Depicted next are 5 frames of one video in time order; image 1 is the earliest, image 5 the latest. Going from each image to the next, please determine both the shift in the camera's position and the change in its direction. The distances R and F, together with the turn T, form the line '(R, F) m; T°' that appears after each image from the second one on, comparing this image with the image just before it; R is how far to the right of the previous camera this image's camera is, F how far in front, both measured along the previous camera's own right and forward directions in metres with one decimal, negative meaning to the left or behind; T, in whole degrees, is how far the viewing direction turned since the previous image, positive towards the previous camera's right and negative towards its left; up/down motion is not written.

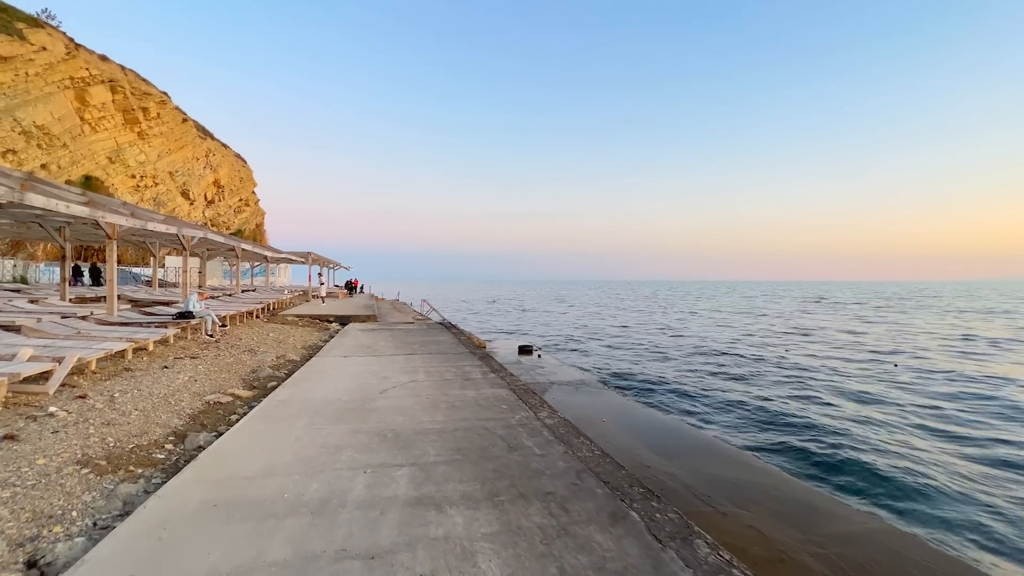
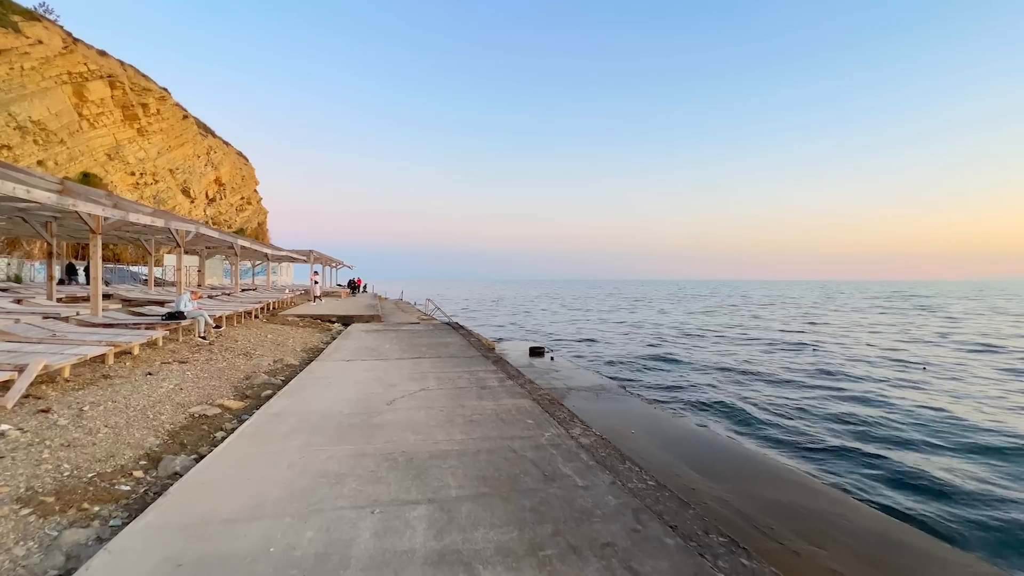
(-0.3, +0.7) m; 0°
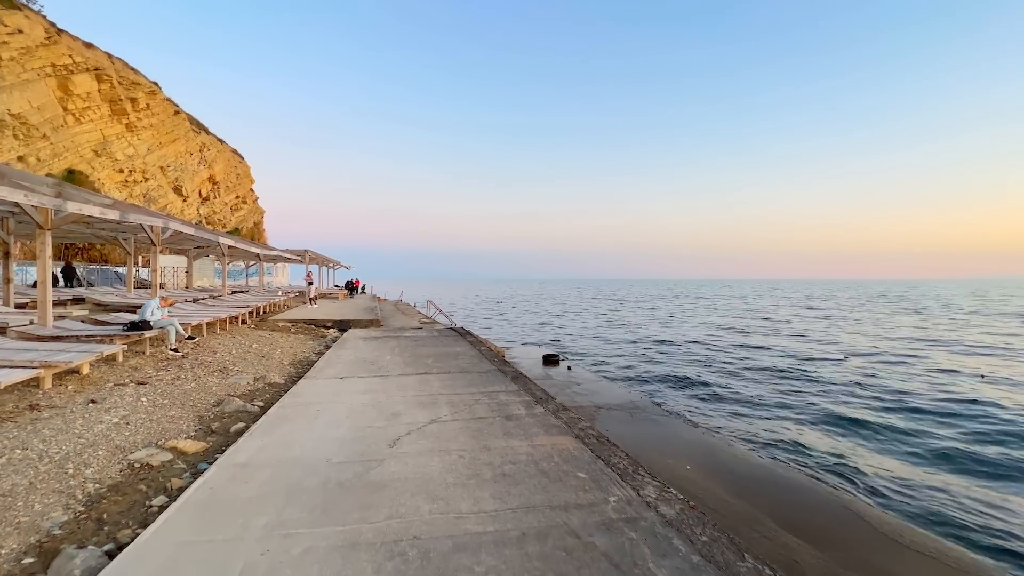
(-0.4, +1.3) m; 0°
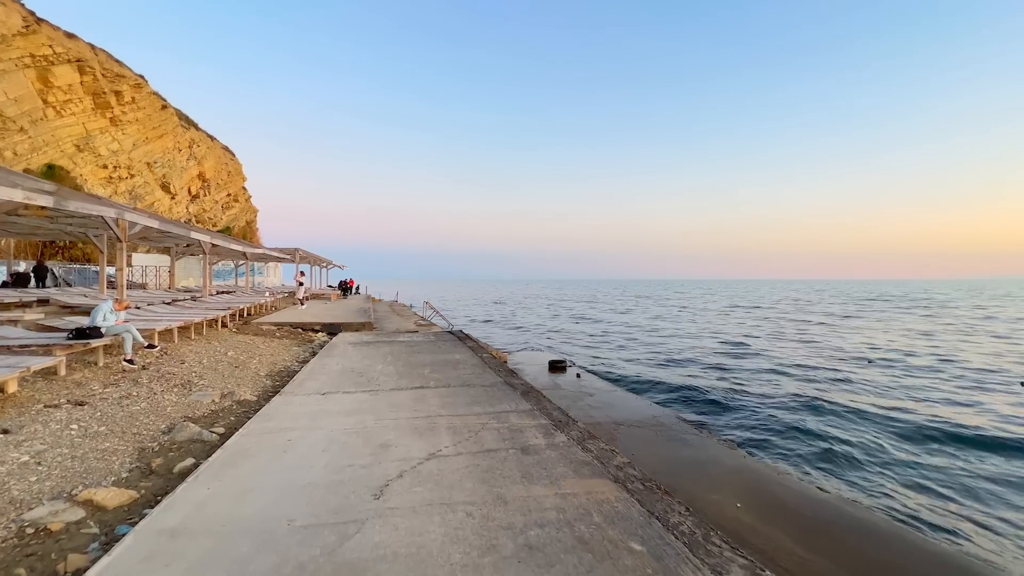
(-0.2, +1.0) m; 0°
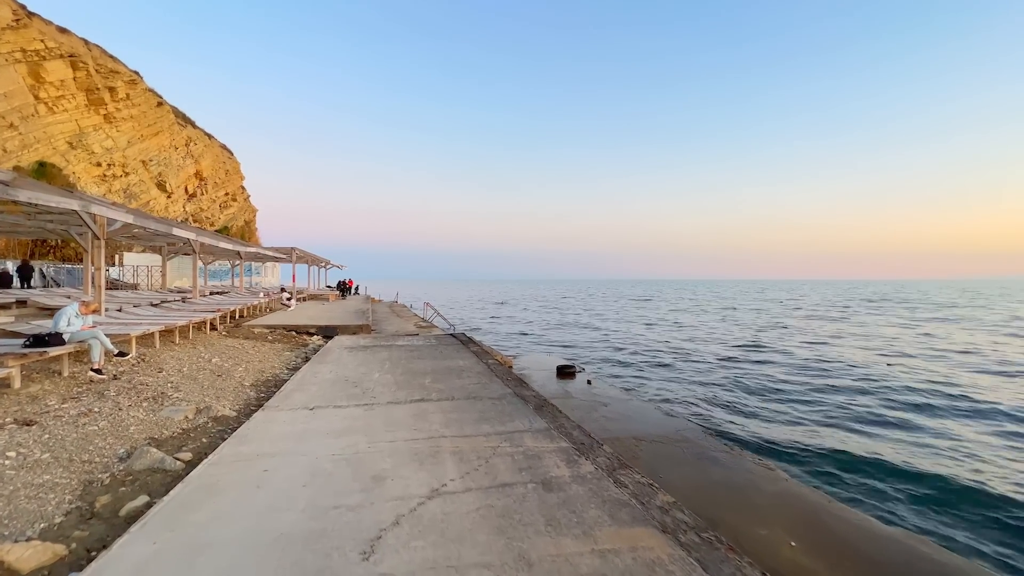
(-0.1, +0.7) m; 0°
